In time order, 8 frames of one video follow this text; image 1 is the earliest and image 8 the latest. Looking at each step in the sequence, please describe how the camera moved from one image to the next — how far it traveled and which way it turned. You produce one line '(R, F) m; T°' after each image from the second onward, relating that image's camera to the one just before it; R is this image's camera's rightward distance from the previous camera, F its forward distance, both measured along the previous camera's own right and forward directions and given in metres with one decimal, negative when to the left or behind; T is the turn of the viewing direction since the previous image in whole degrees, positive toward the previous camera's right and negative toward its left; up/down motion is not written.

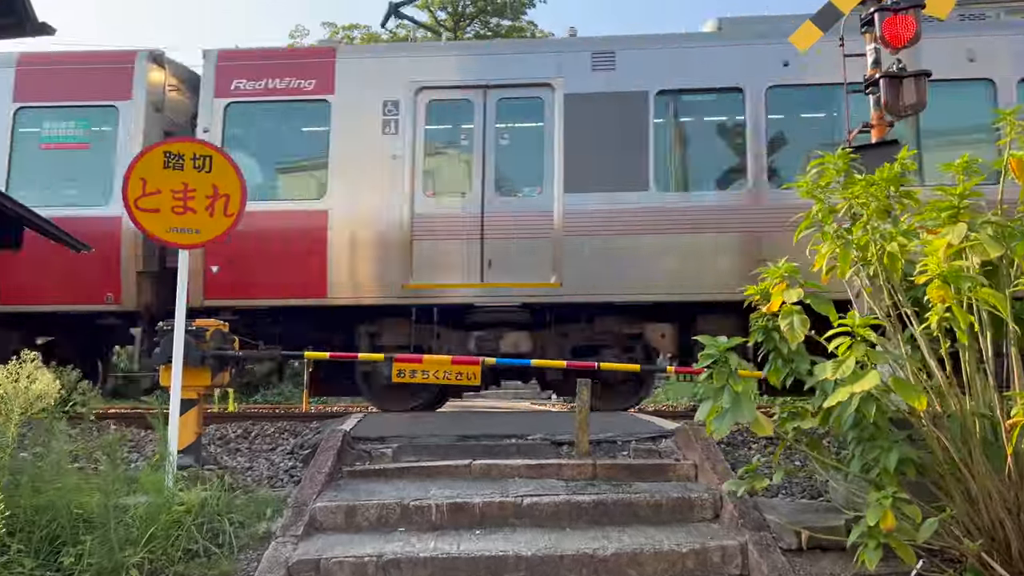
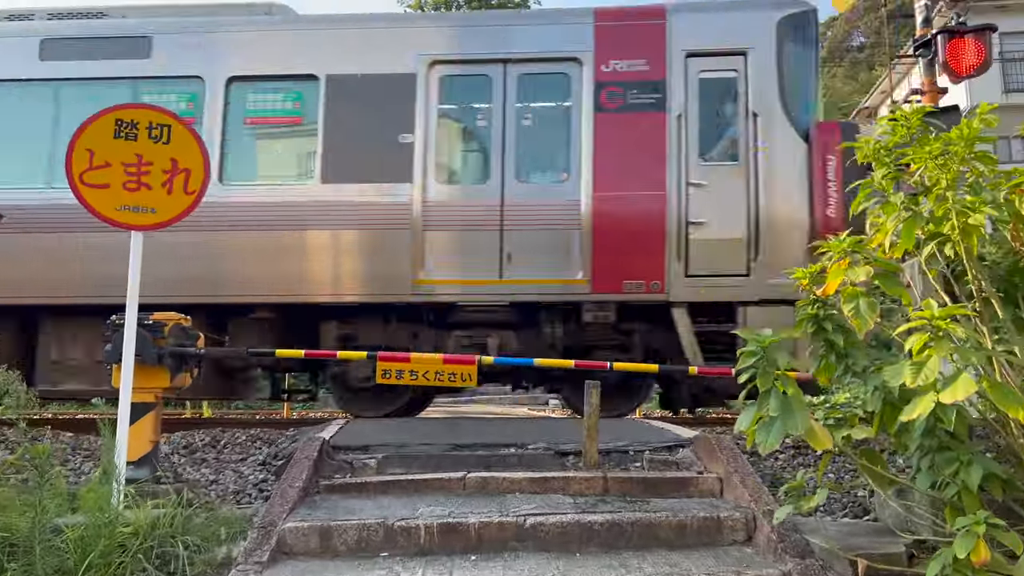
(0.0, +0.5) m; 0°
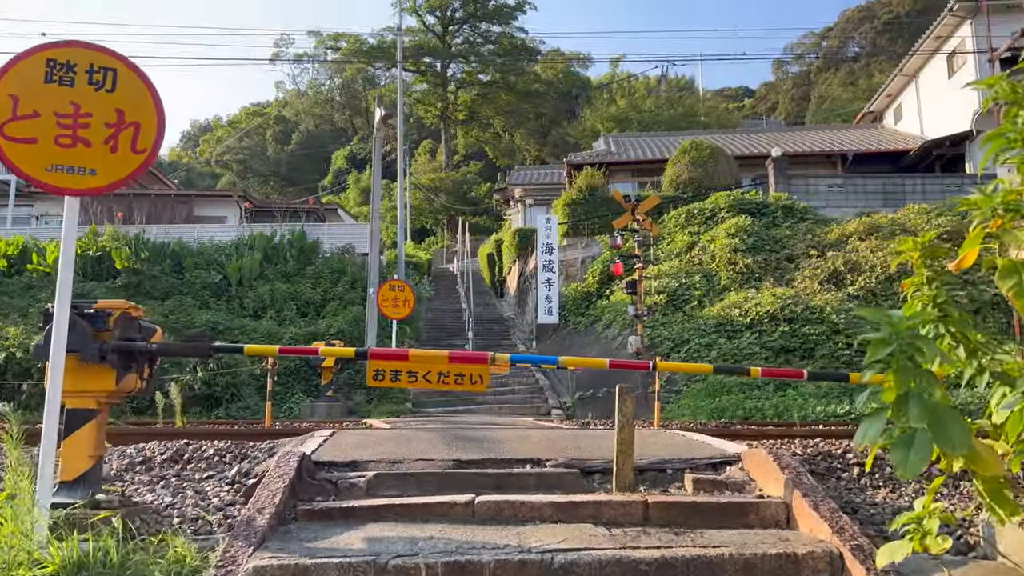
(-0.1, +0.7) m; +1°
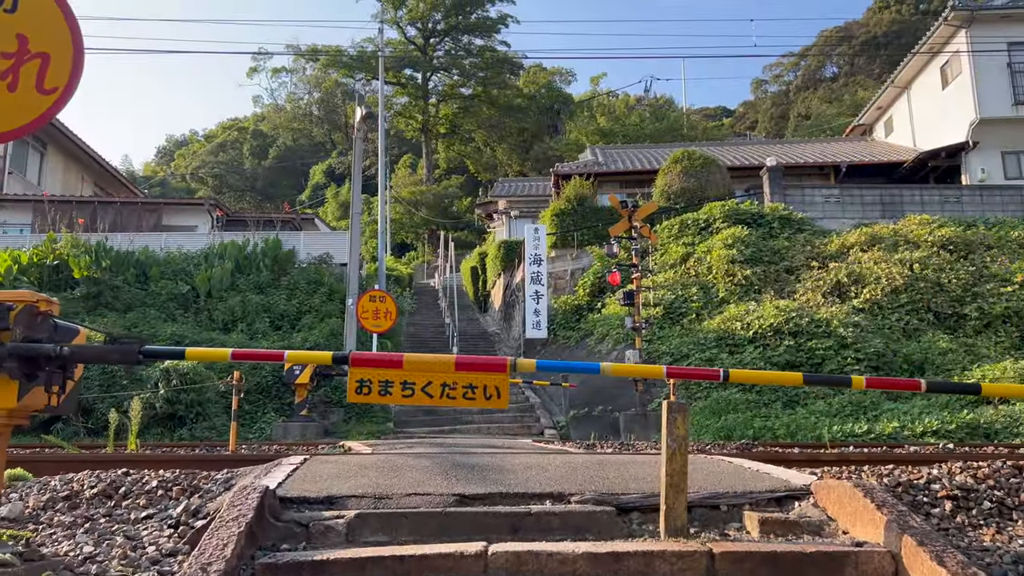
(-0.1, +0.7) m; +2°
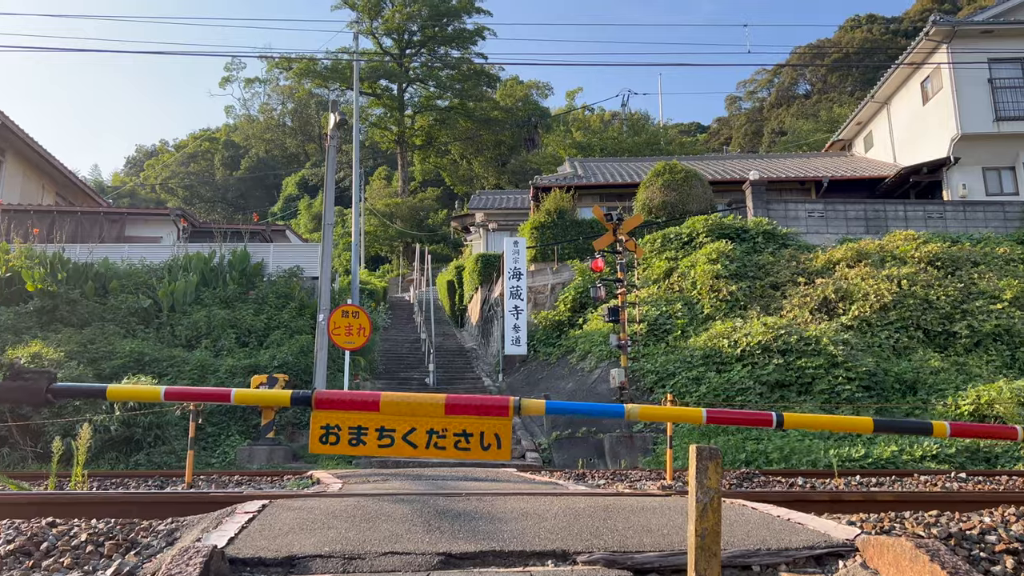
(-0.1, +0.5) m; +2°
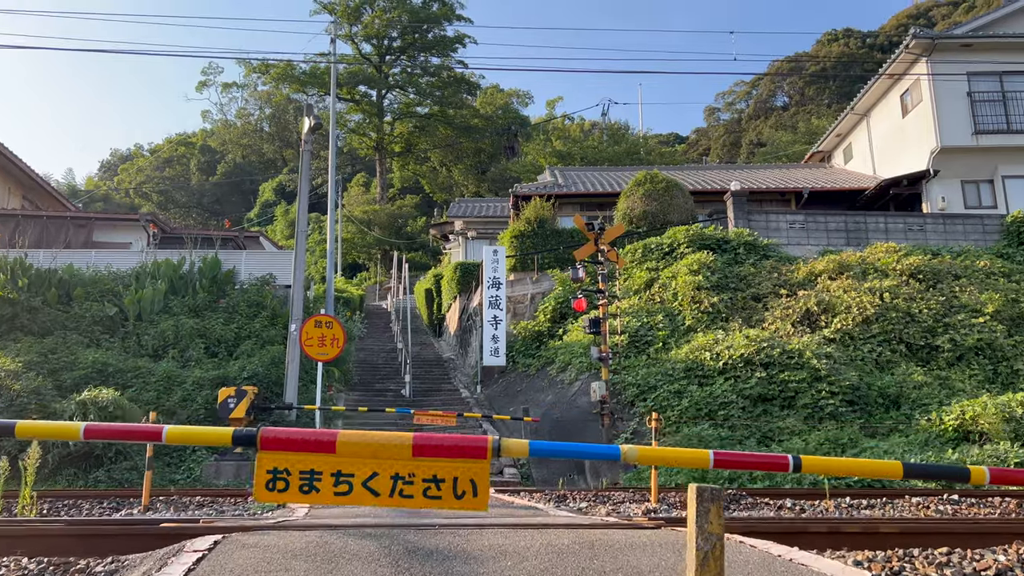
(0.0, +0.3) m; +2°
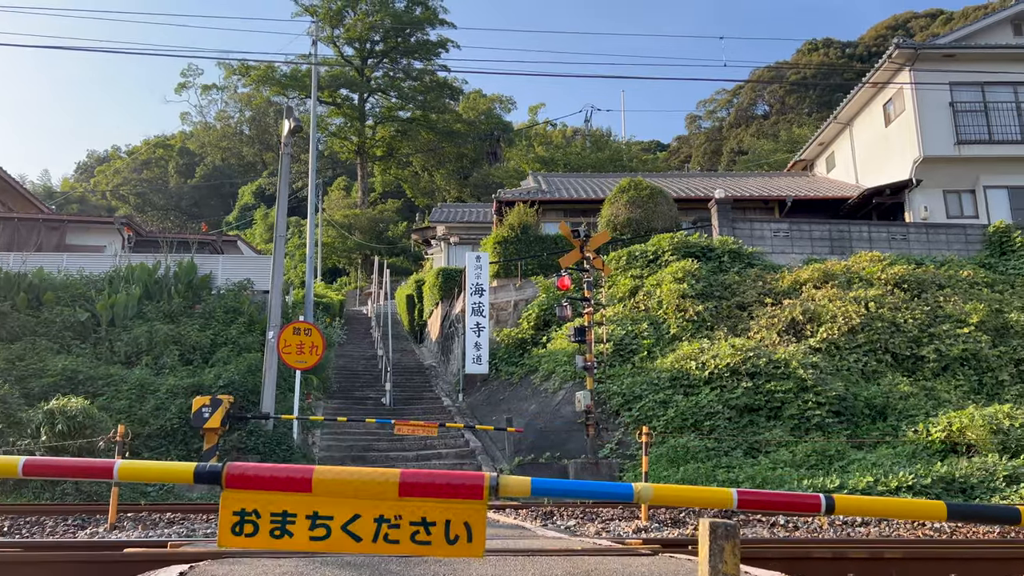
(0.0, +0.2) m; +1°
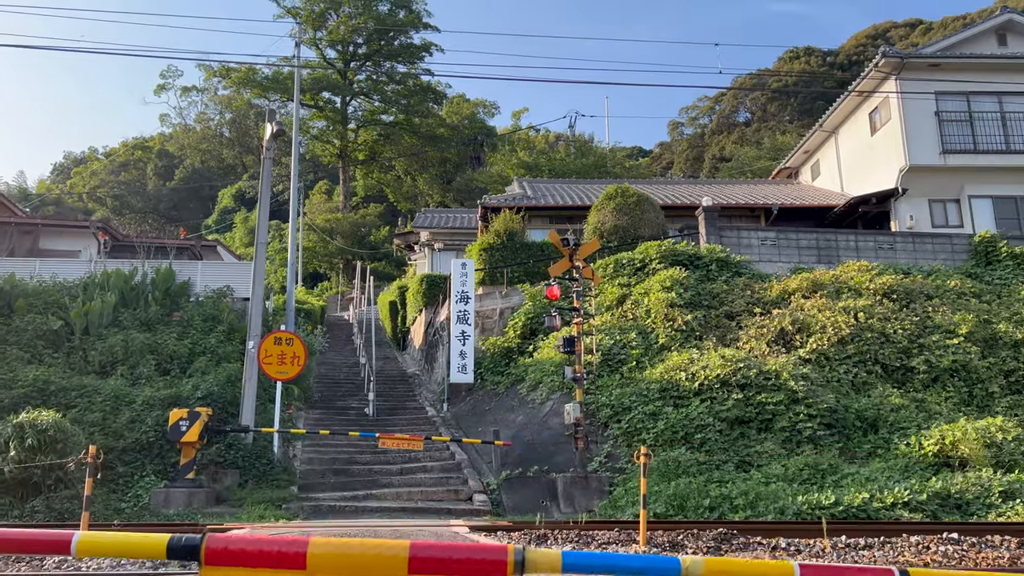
(-0.1, +0.2) m; +1°
